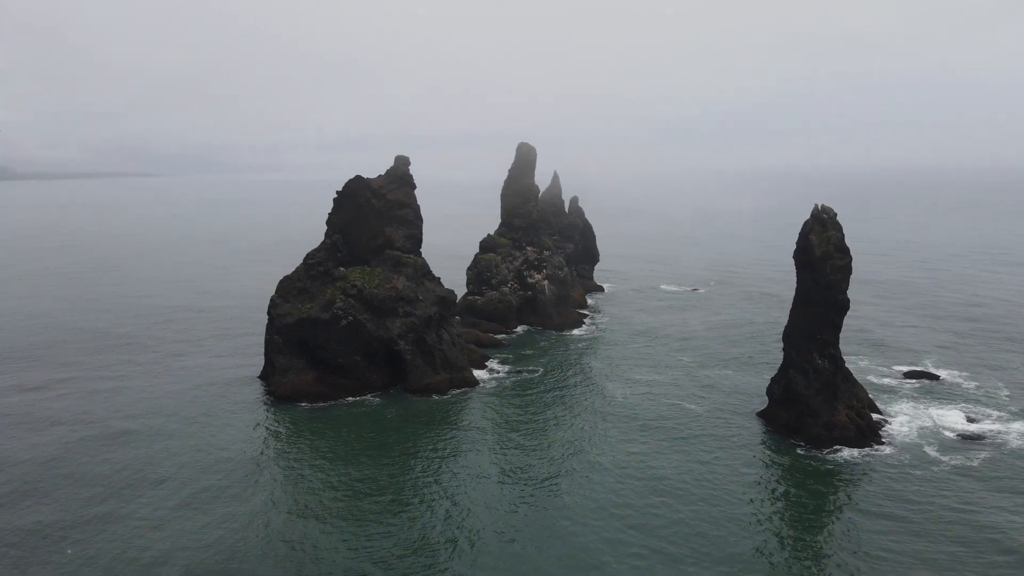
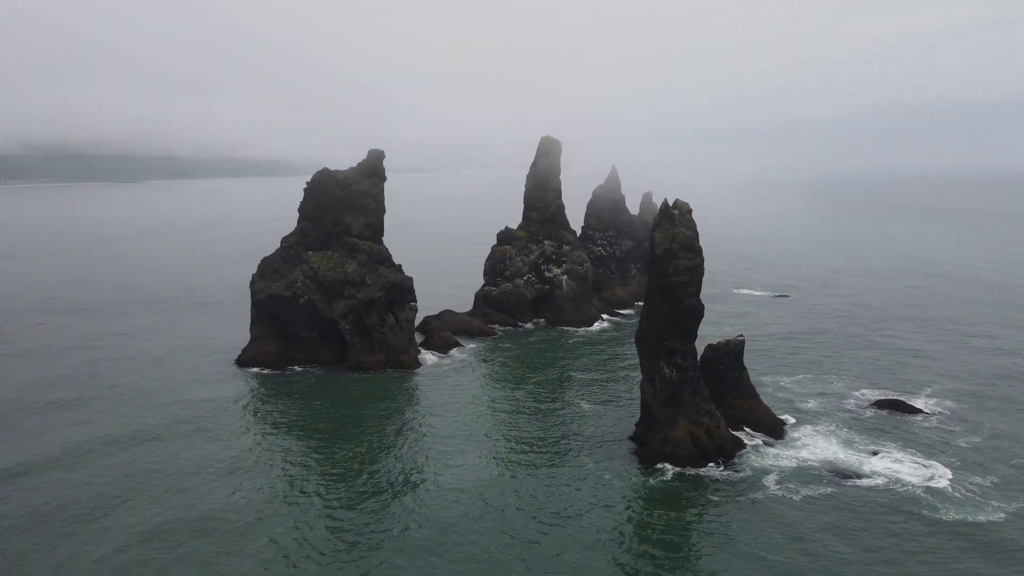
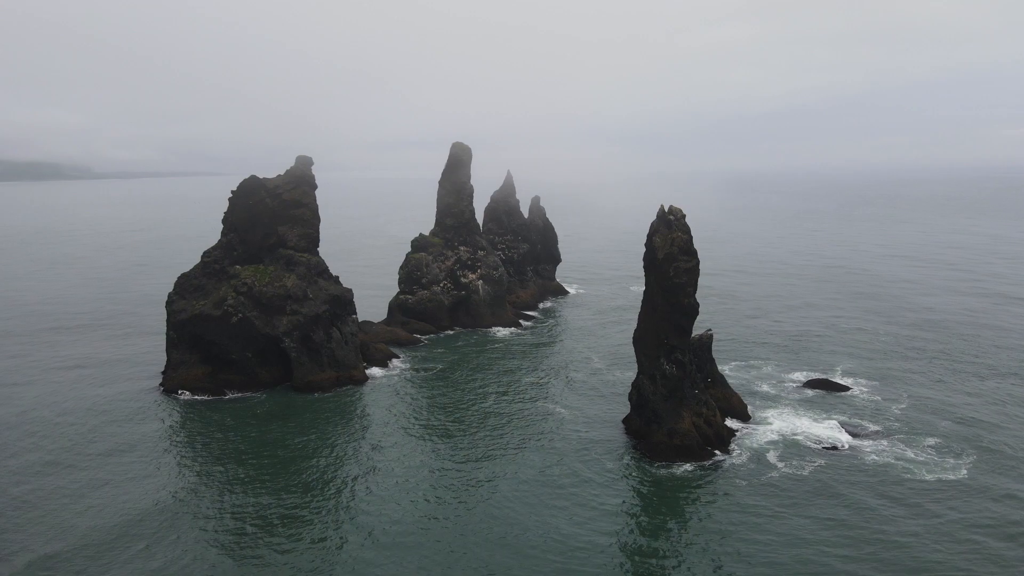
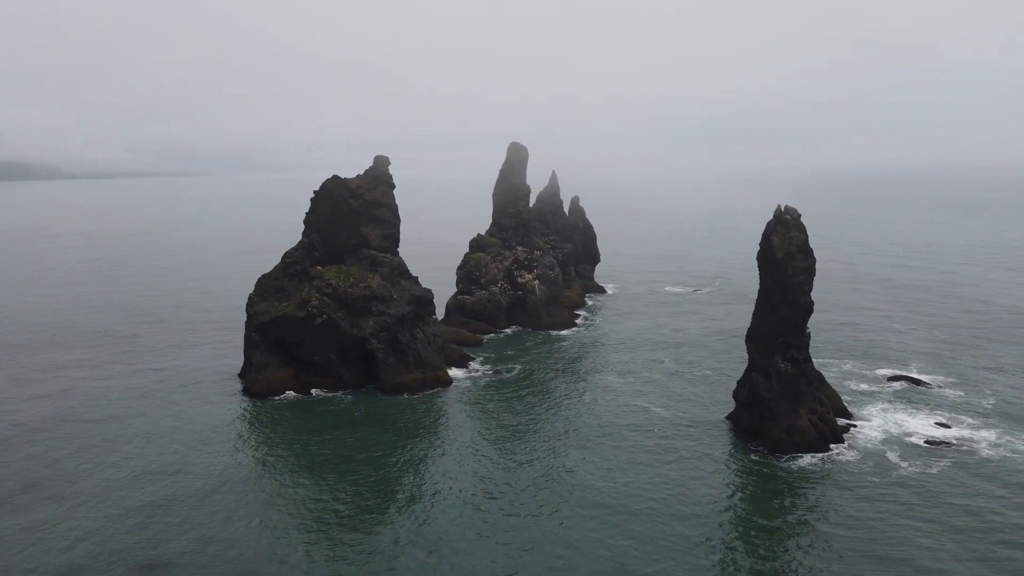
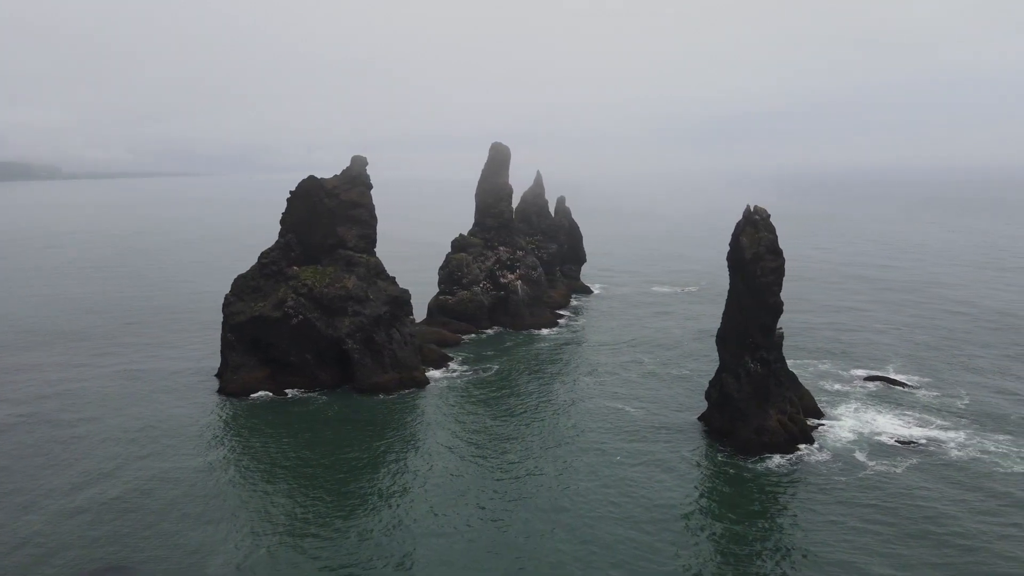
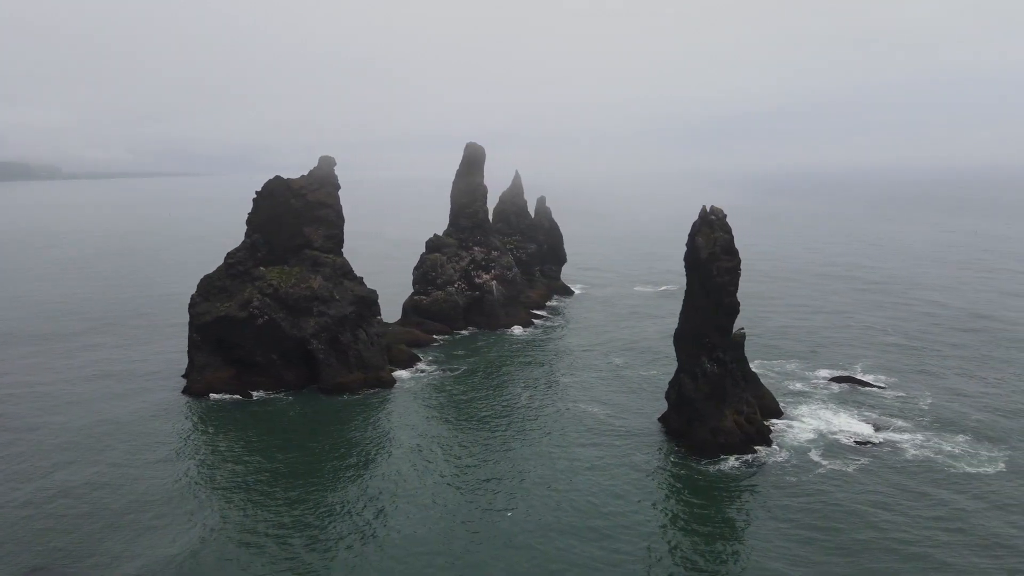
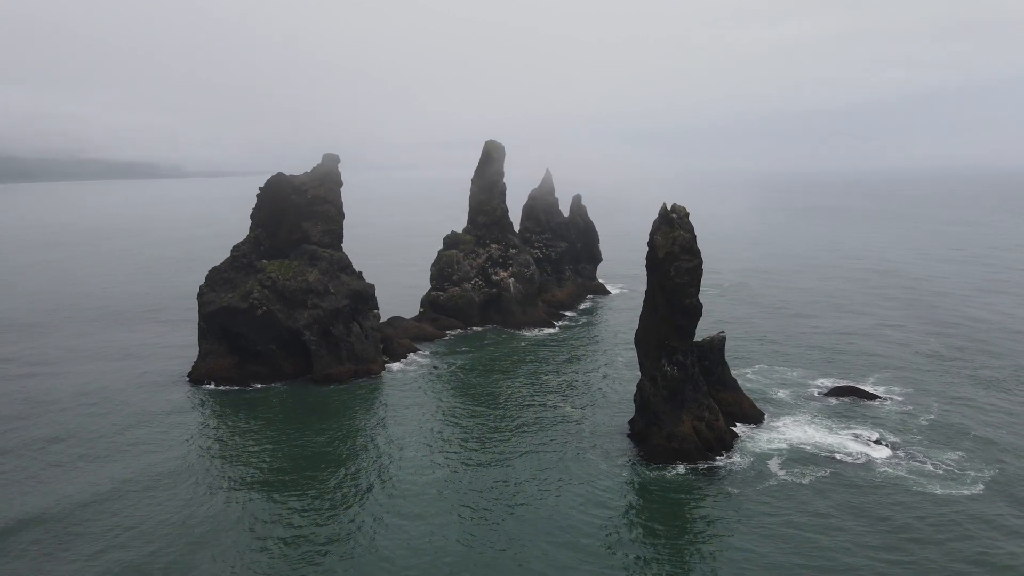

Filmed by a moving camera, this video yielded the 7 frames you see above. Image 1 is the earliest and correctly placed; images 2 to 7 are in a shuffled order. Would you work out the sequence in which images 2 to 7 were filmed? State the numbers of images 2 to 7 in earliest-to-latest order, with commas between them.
4, 5, 6, 3, 7, 2
